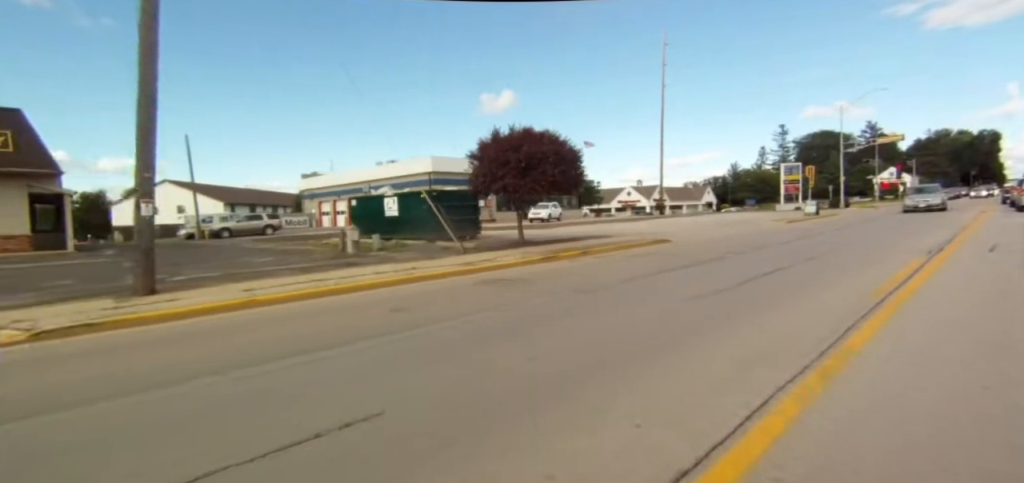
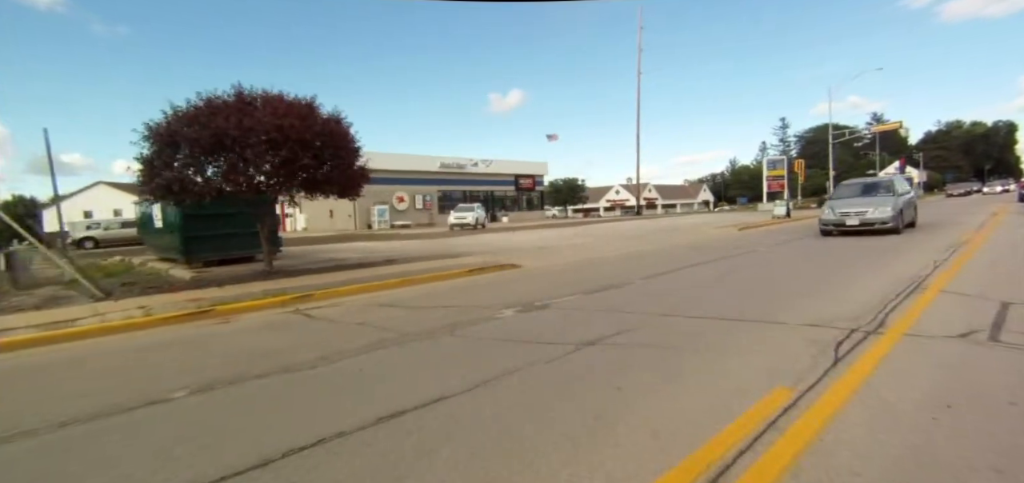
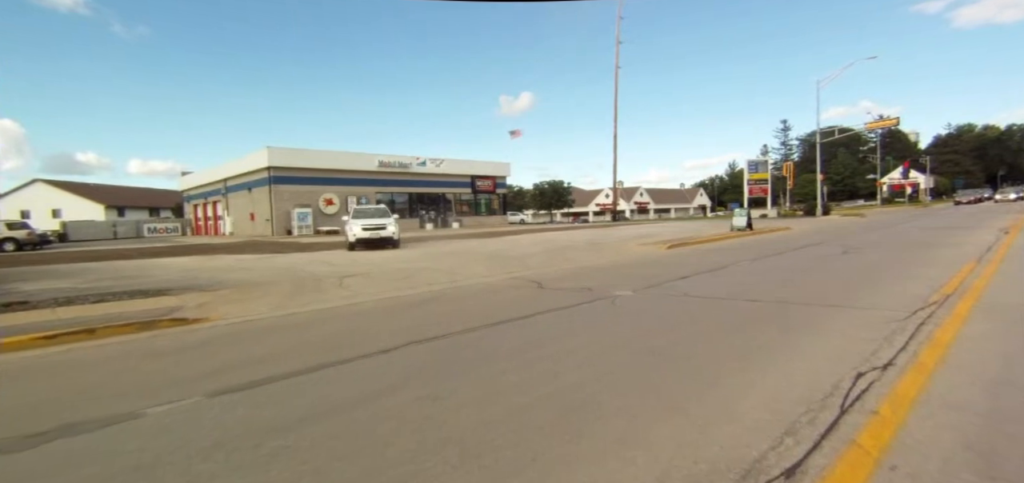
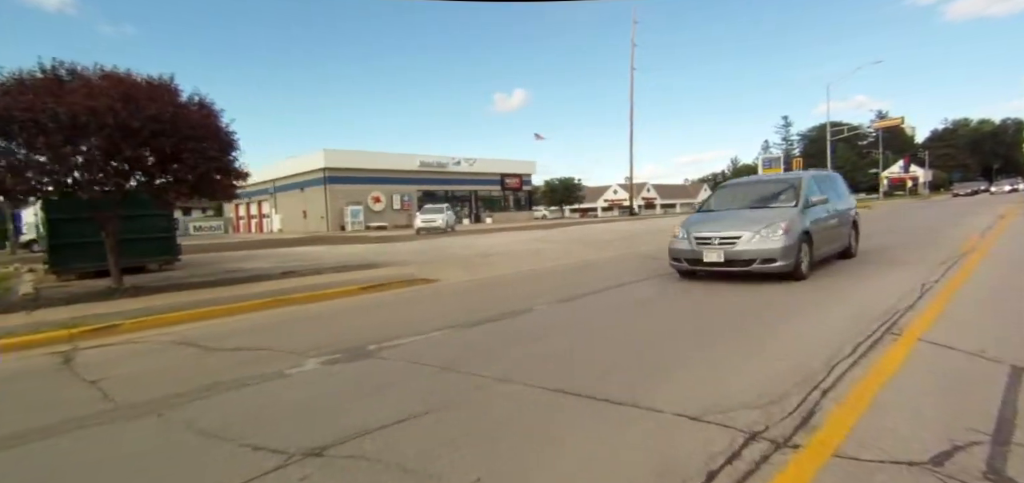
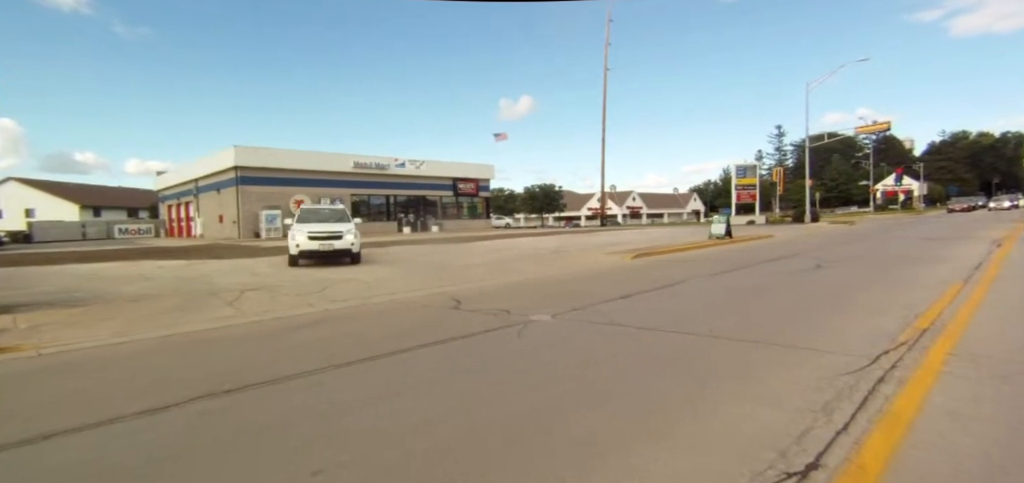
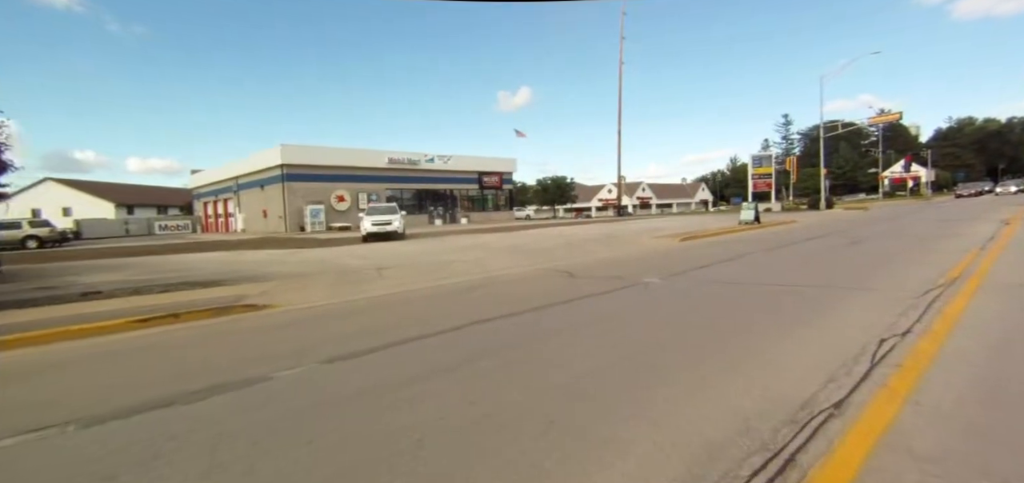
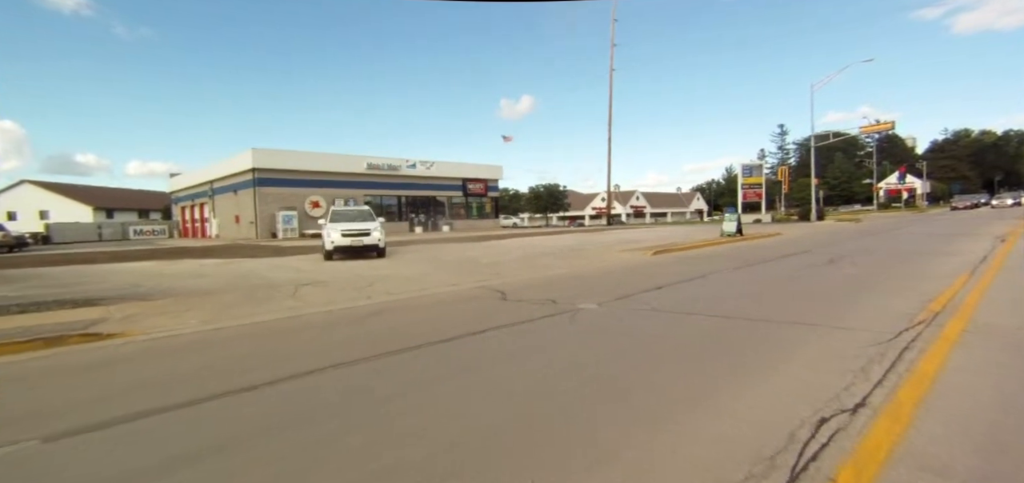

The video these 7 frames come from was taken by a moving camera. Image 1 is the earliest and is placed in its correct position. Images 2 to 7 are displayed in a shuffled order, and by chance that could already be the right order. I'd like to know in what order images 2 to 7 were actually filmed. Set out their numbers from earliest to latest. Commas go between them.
2, 4, 6, 3, 7, 5
